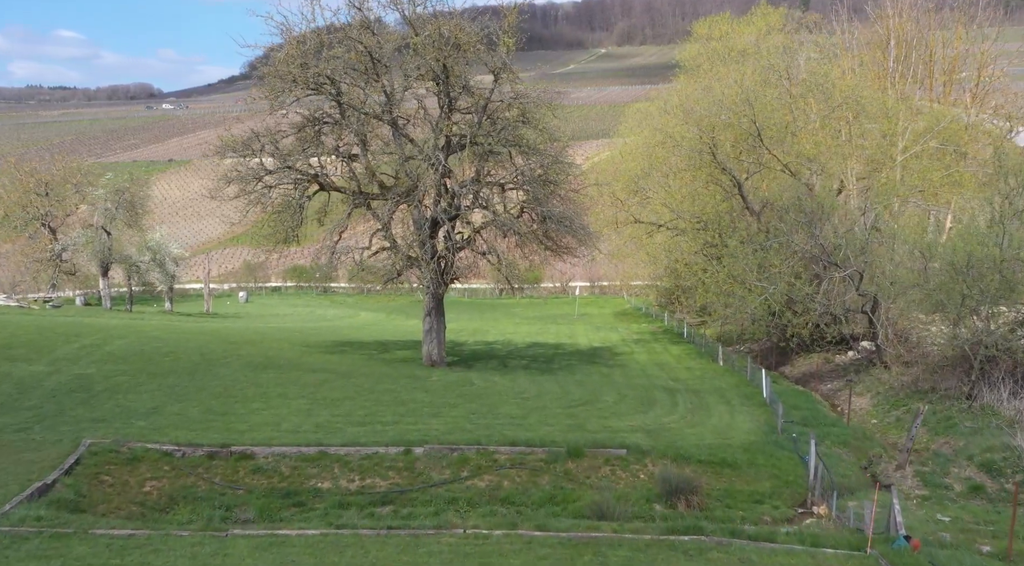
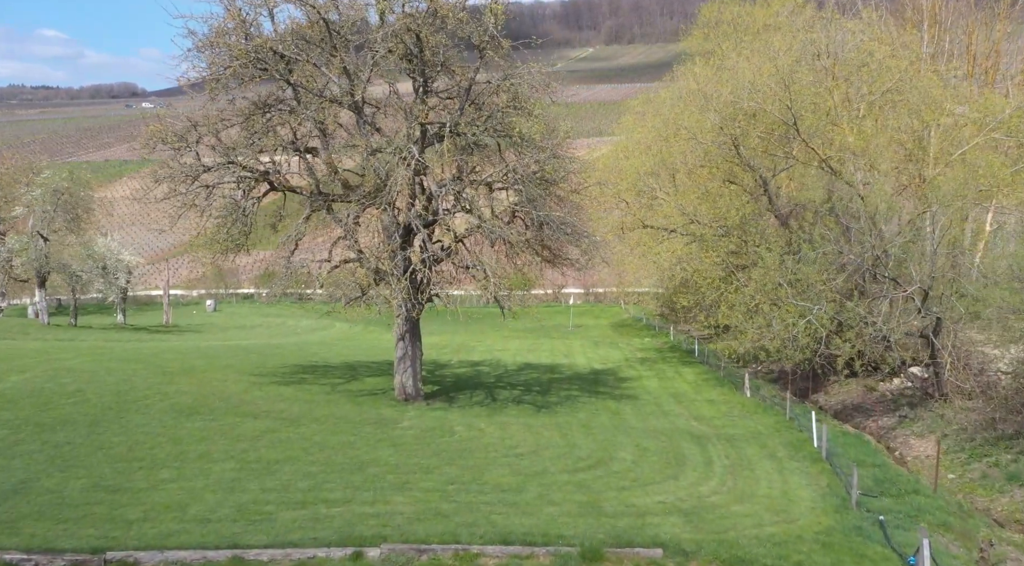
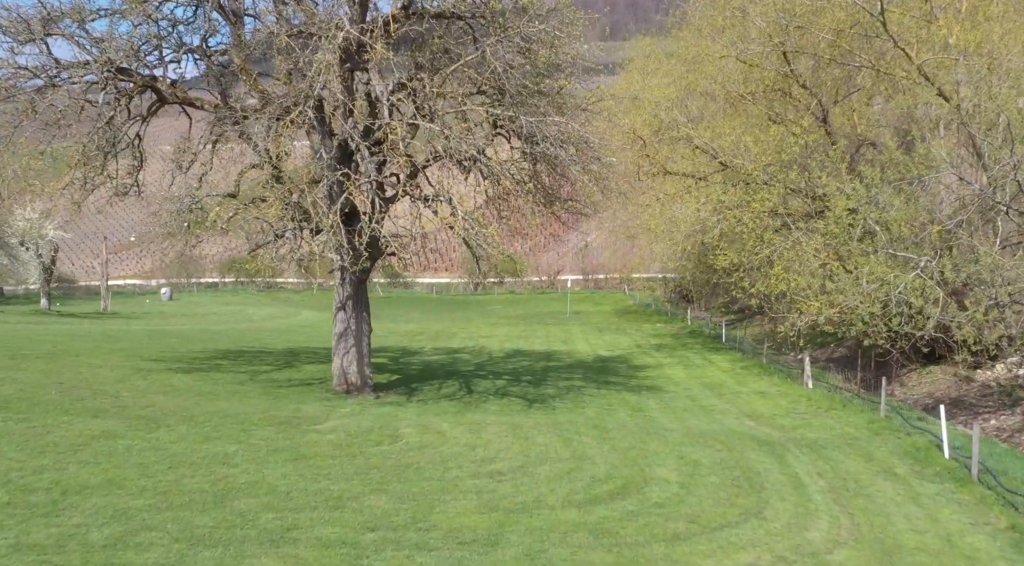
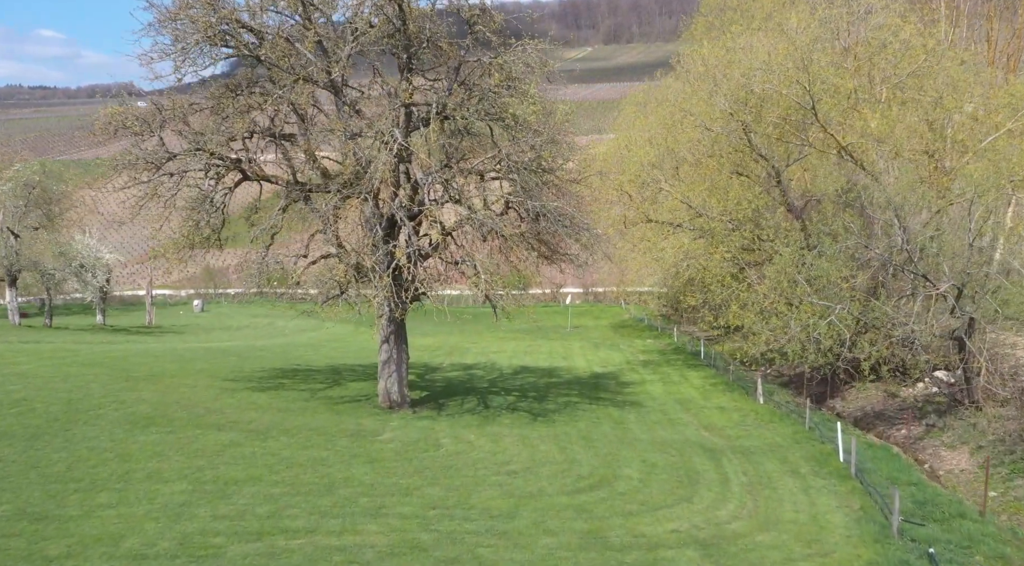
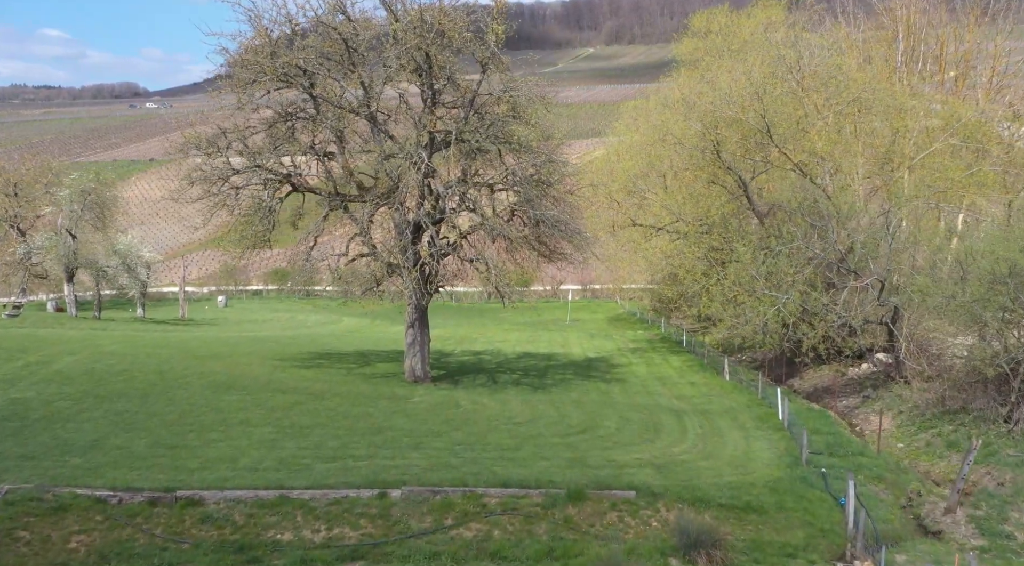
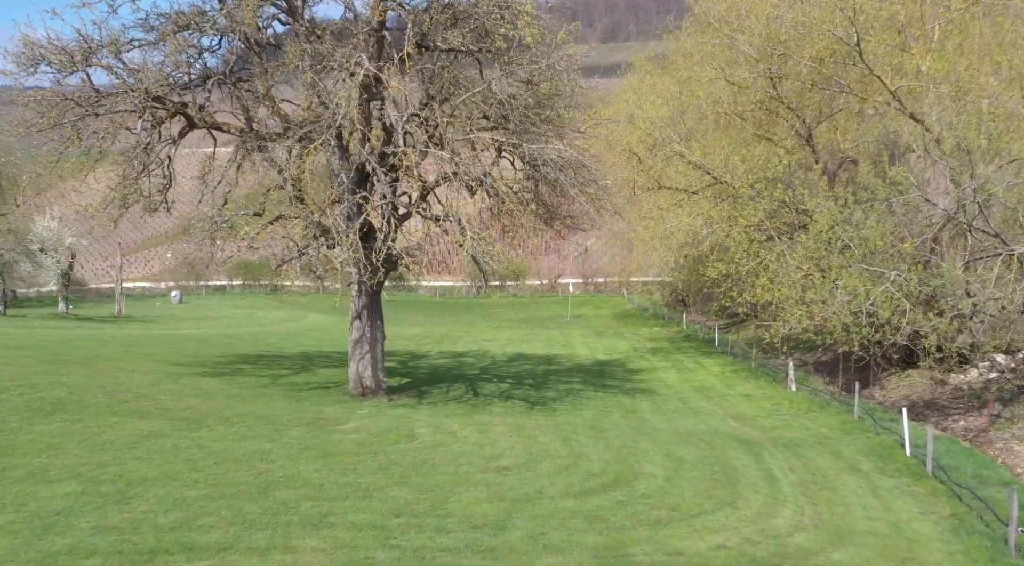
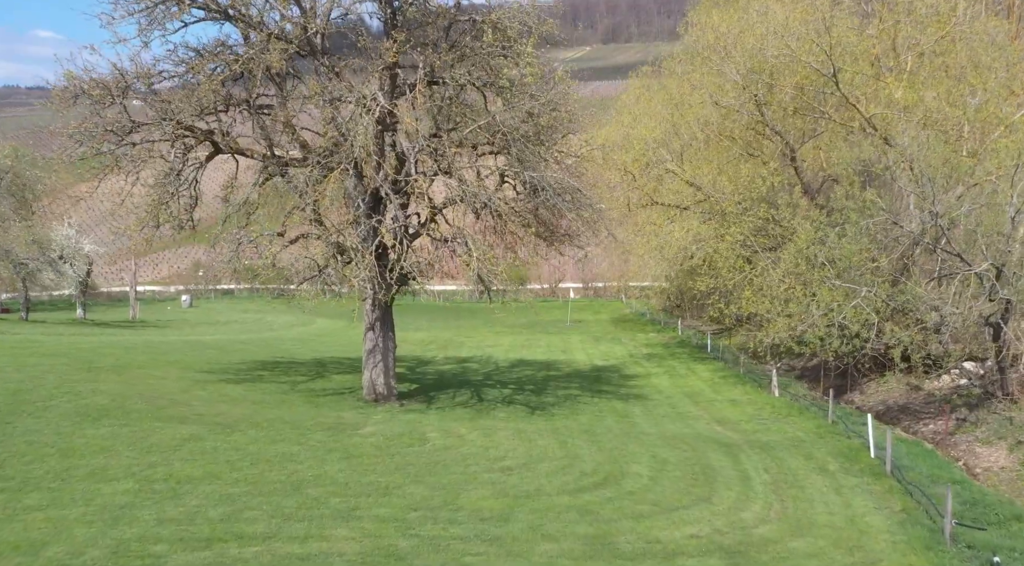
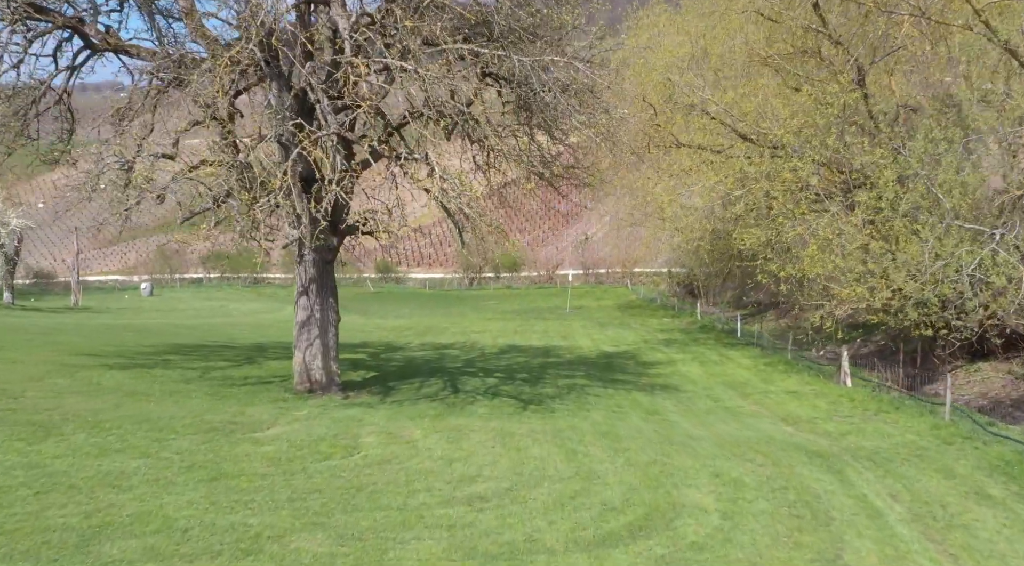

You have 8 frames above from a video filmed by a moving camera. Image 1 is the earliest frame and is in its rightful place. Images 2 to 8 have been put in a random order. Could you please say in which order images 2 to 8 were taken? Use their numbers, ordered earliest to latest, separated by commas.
5, 2, 4, 7, 6, 3, 8
